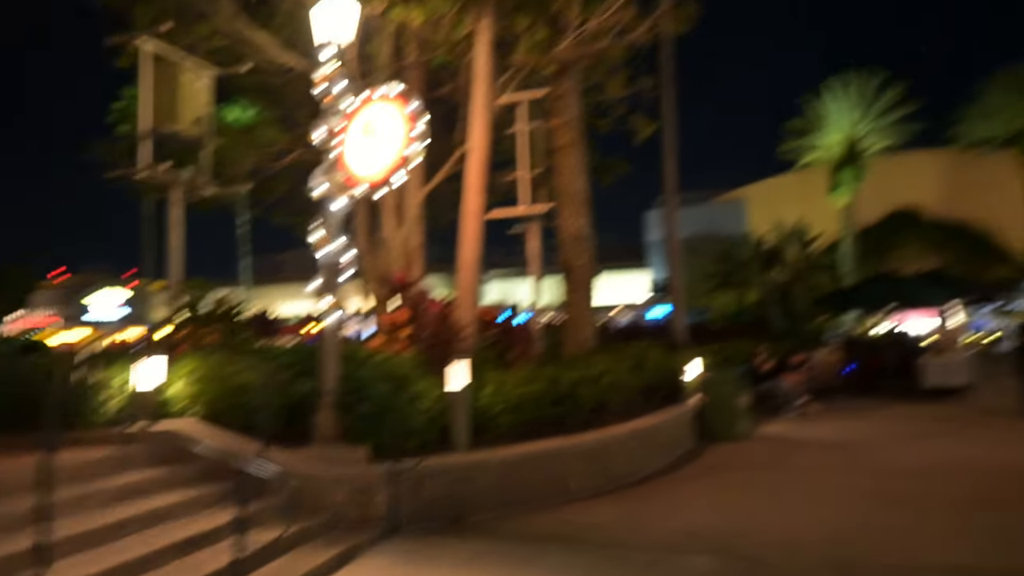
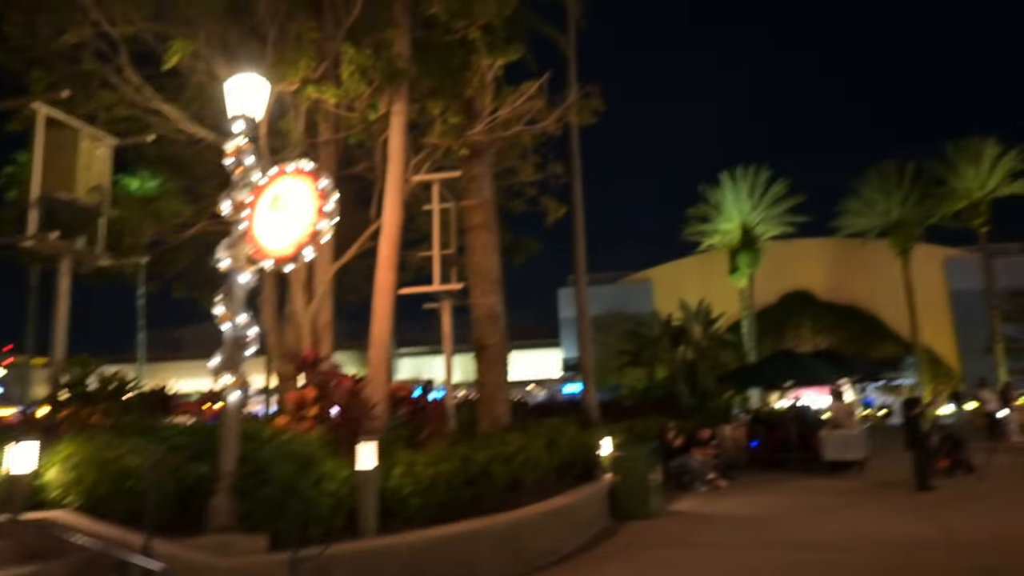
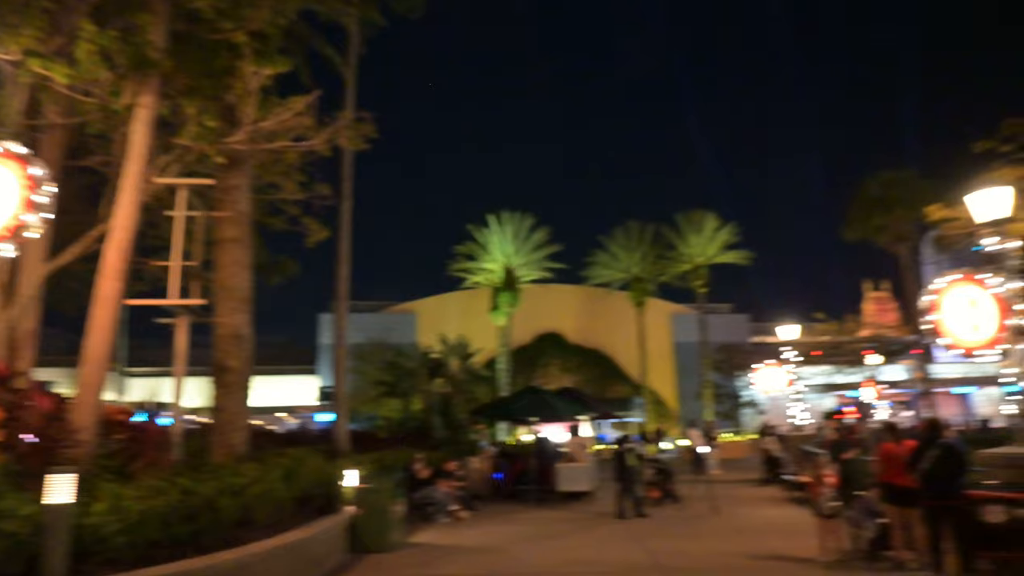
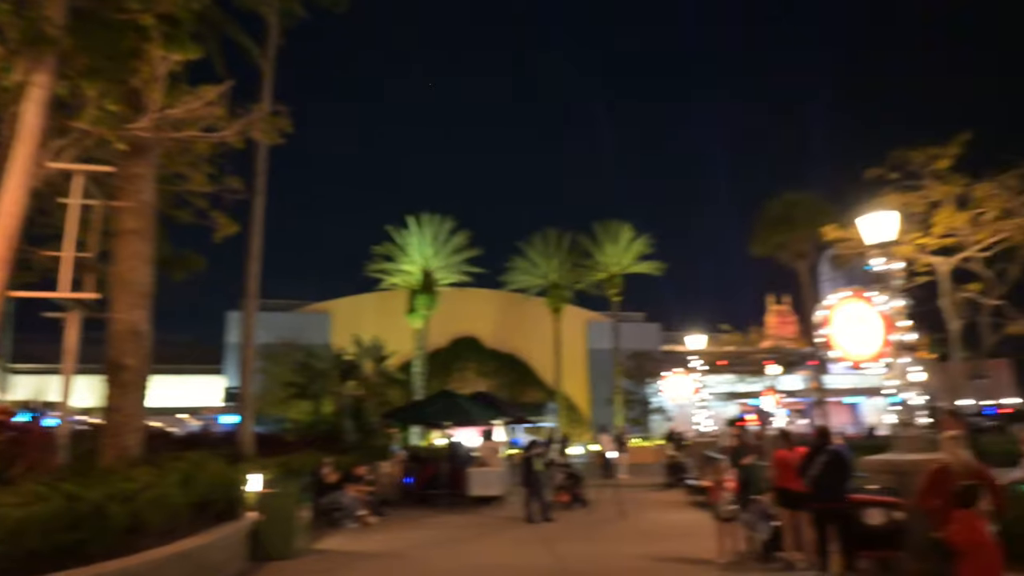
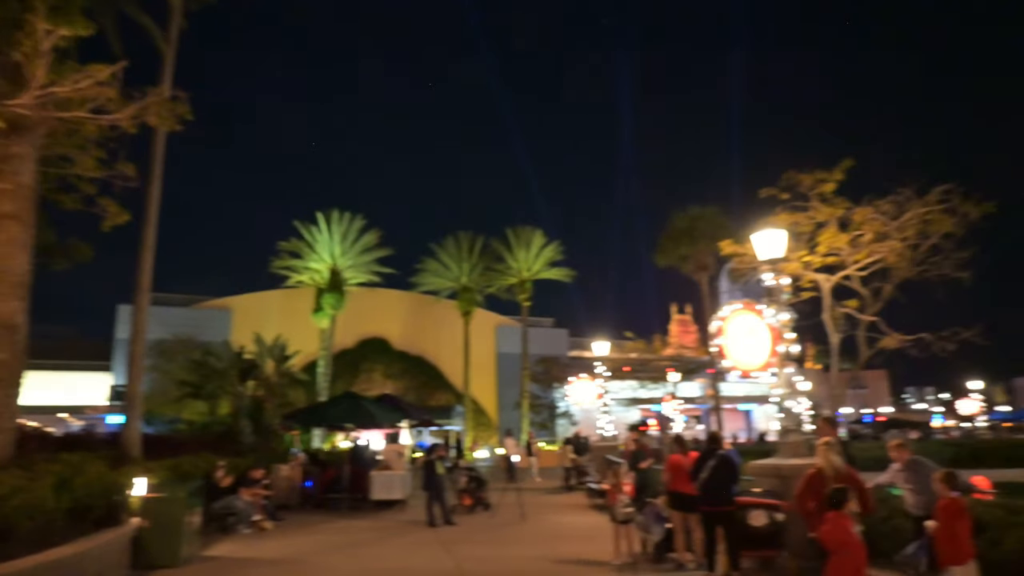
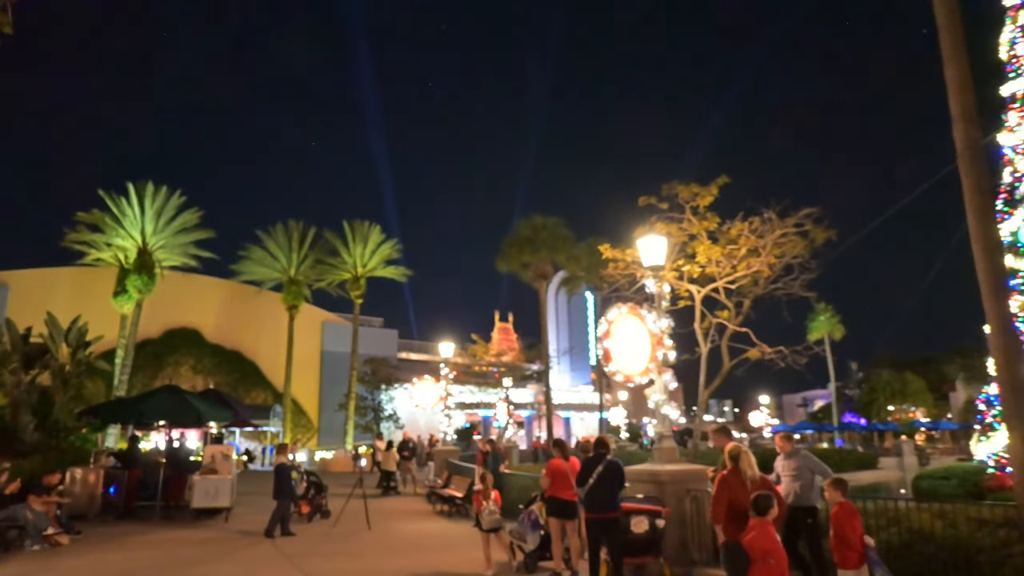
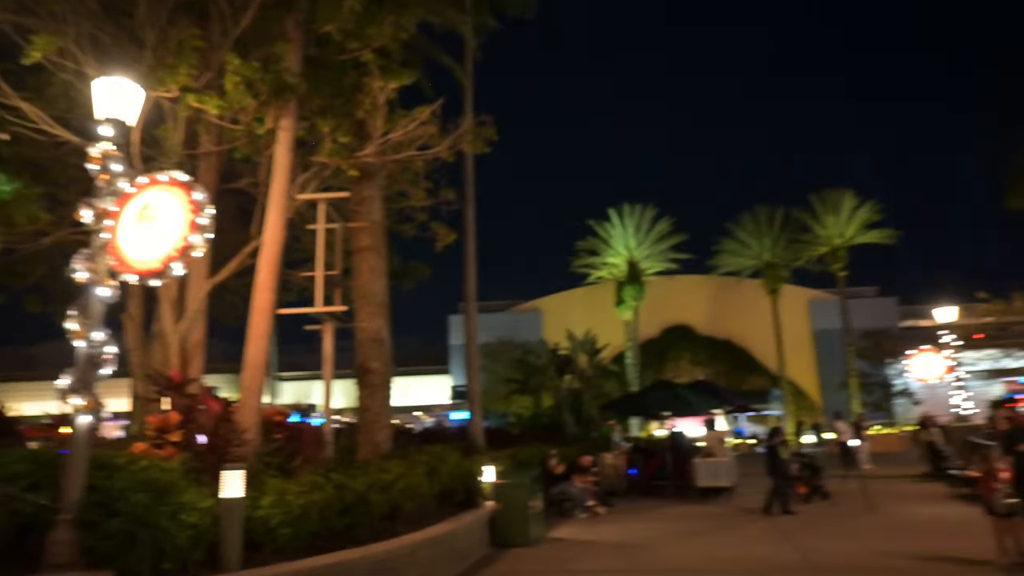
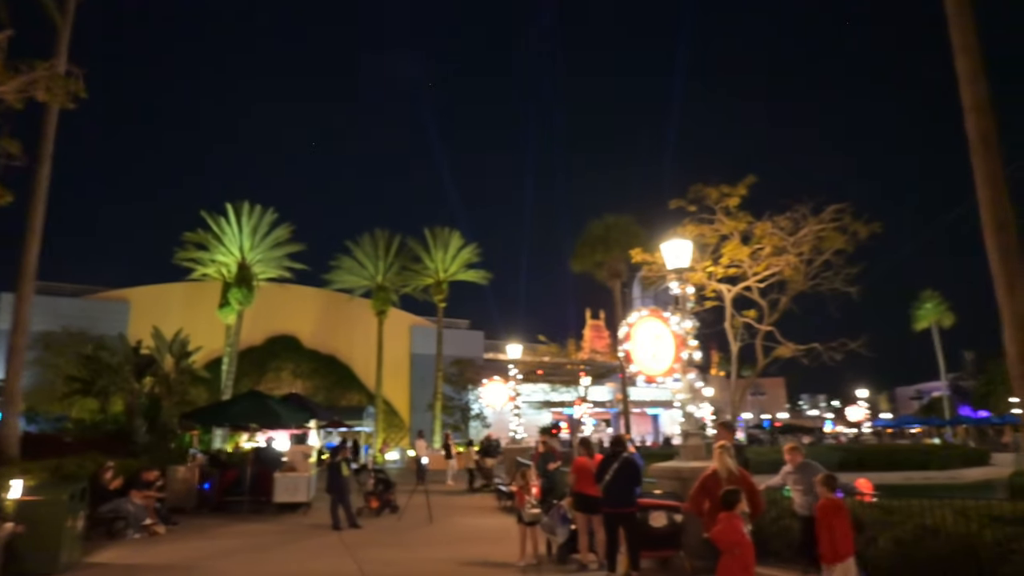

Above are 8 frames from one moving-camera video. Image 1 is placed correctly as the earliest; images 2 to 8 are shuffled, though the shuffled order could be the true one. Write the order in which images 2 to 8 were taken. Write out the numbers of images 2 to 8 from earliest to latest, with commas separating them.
2, 7, 3, 4, 5, 8, 6
